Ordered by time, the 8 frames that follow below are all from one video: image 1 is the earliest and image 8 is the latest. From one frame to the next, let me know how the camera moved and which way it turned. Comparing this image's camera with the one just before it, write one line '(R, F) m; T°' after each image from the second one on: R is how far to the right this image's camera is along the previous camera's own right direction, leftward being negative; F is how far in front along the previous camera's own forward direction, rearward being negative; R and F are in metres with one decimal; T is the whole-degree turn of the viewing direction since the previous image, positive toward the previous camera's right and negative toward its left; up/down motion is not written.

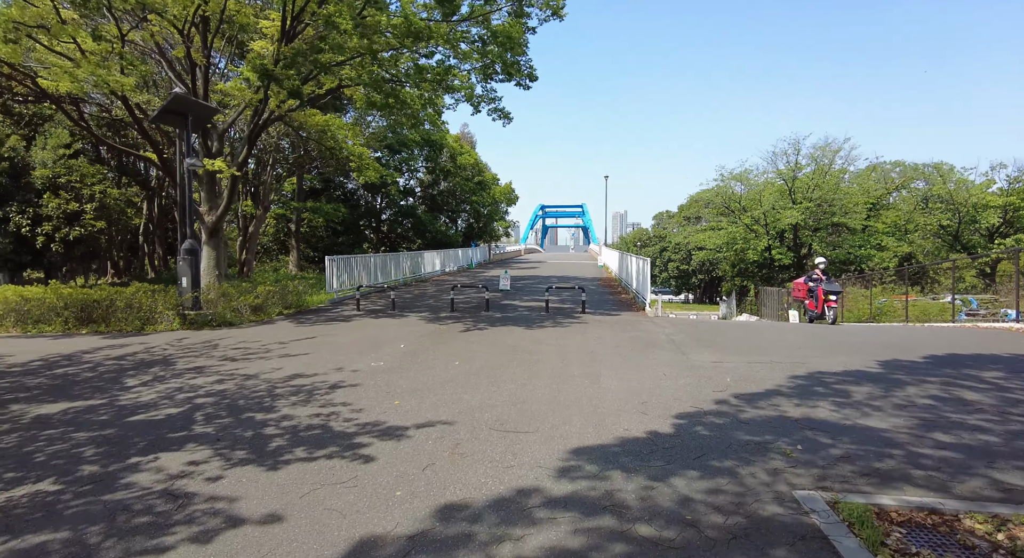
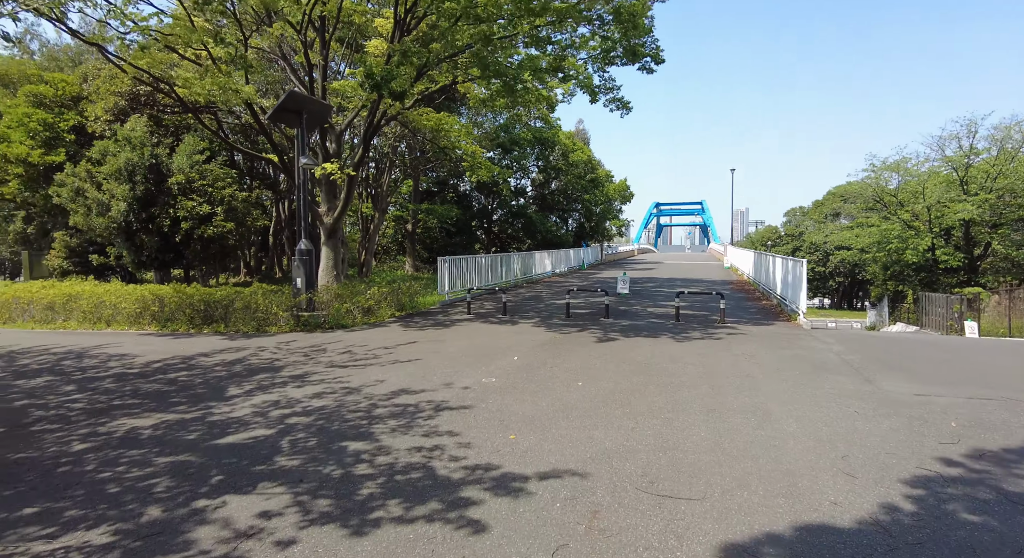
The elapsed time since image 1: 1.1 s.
(-0.3, +1.1) m; -11°
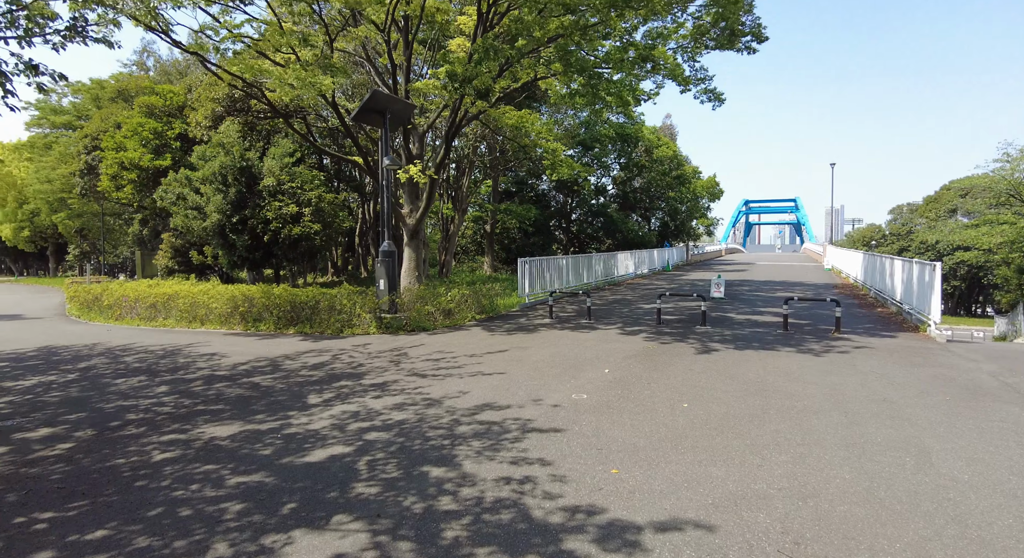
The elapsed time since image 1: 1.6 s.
(-0.2, +0.6) m; -8°
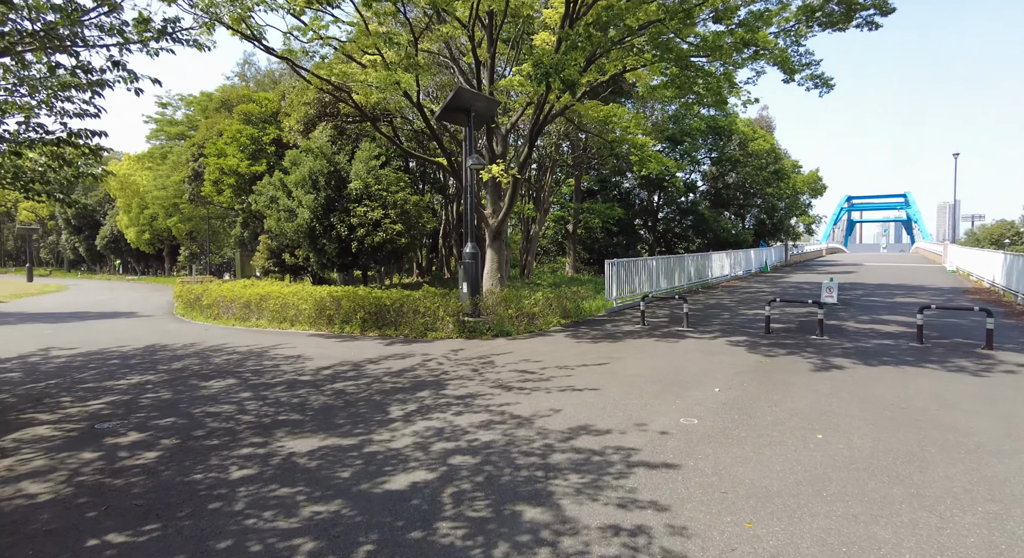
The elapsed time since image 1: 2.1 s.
(-0.2, +0.6) m; -8°
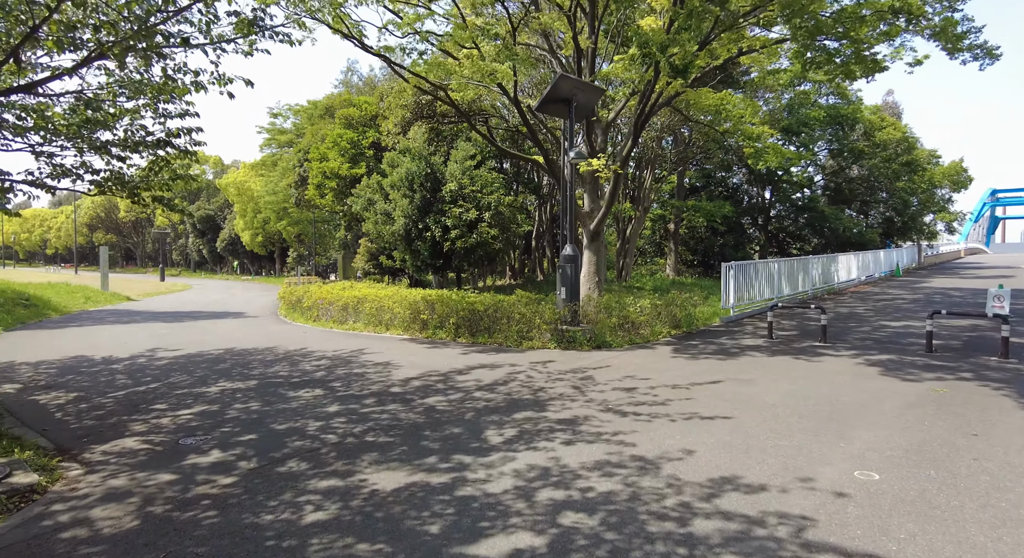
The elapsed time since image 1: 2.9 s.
(-0.2, +0.9) m; -9°
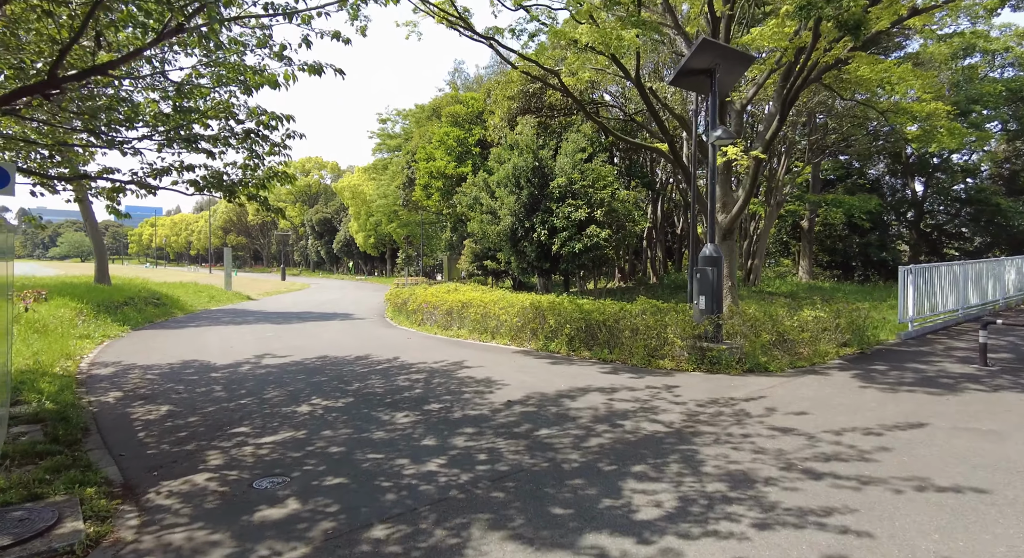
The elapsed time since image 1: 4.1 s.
(-0.4, +1.3) m; -10°
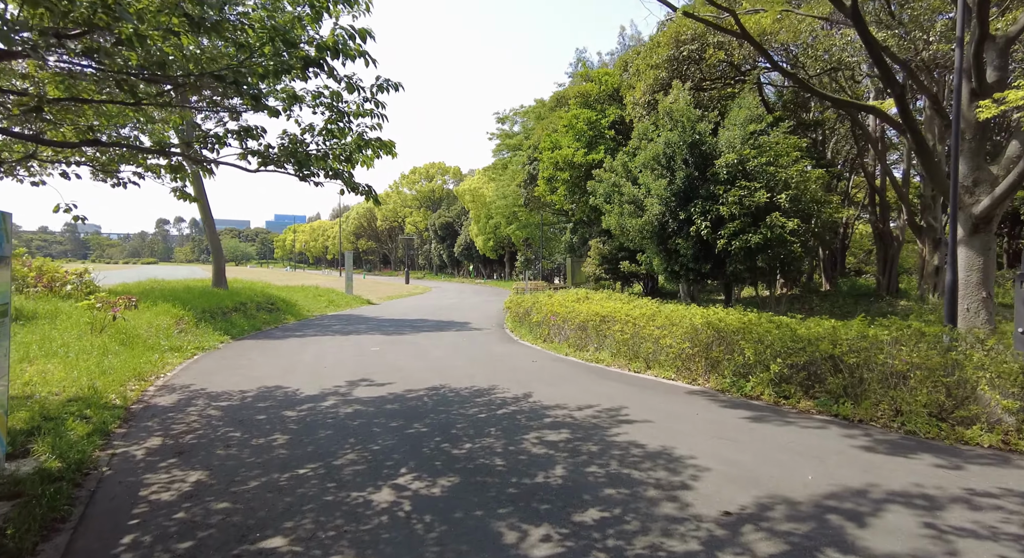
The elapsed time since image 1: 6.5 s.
(-0.7, +2.7) m; -12°
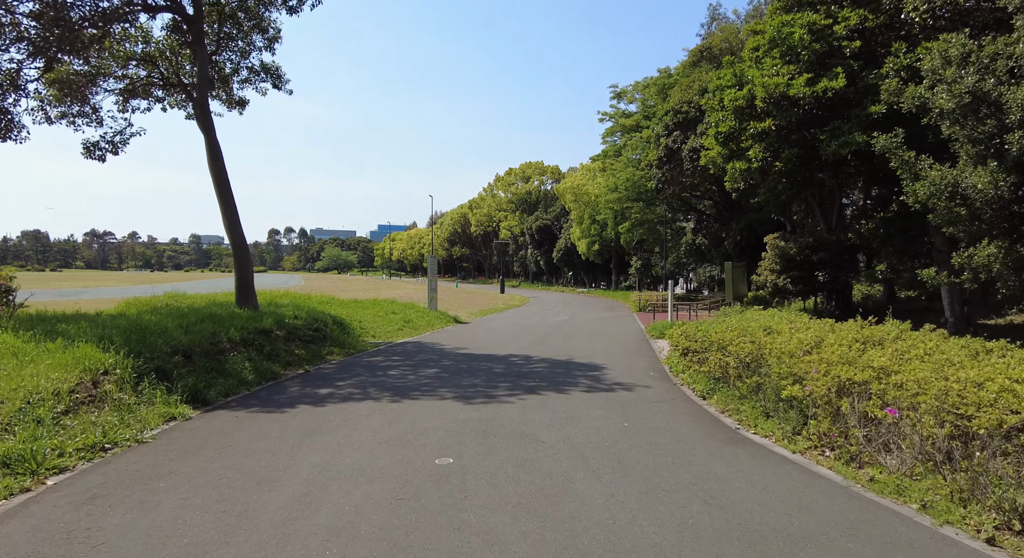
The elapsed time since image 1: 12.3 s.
(-1.3, +6.3) m; -9°
